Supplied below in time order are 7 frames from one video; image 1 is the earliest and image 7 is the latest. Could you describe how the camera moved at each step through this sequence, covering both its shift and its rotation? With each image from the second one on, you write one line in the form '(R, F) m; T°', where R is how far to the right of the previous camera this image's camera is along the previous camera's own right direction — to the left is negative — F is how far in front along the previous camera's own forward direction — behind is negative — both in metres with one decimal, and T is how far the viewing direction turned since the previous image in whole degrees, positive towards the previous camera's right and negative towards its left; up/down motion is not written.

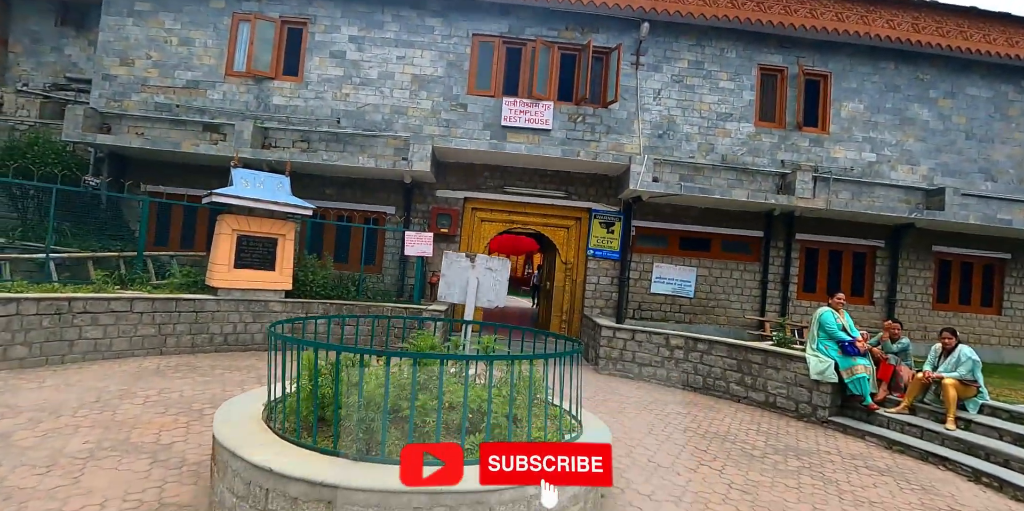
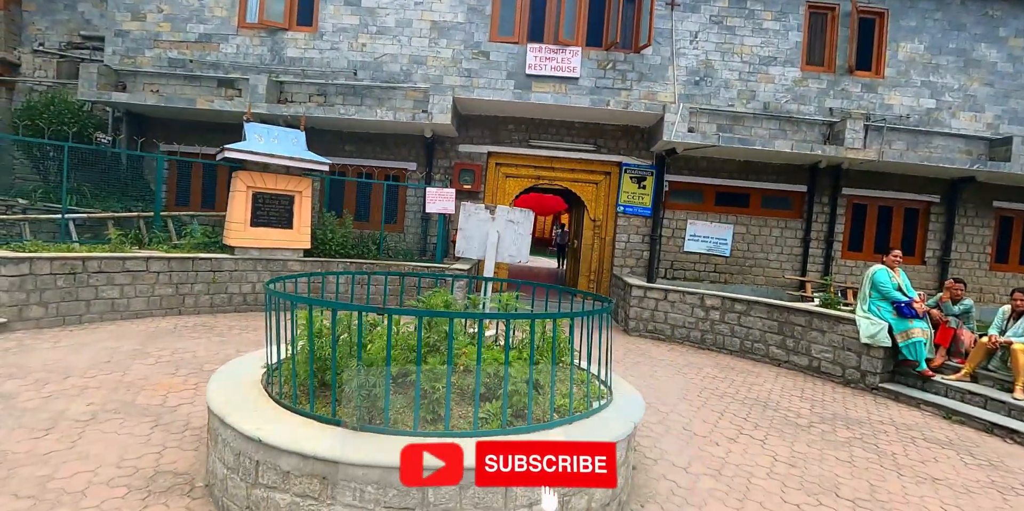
(0.0, +0.4) m; -3°
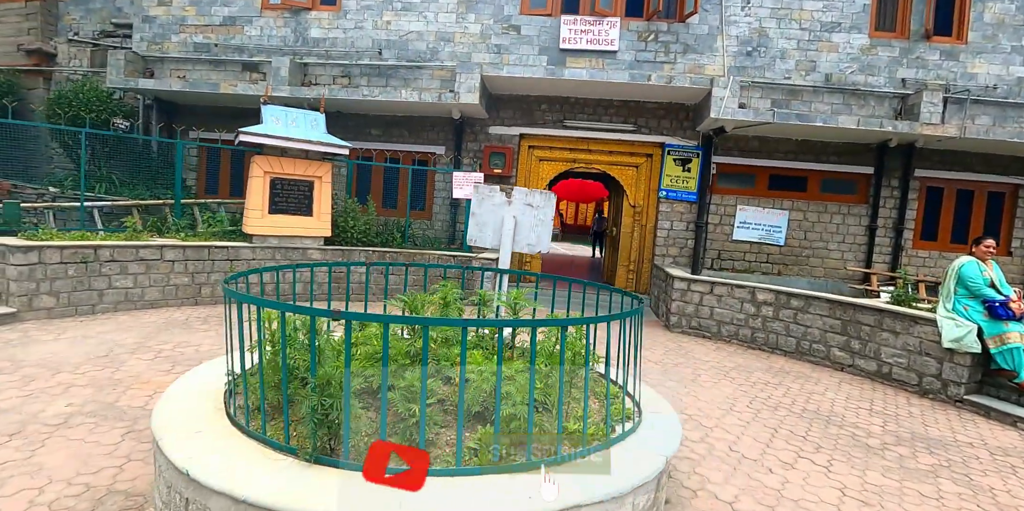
(+0.2, +0.5) m; -5°
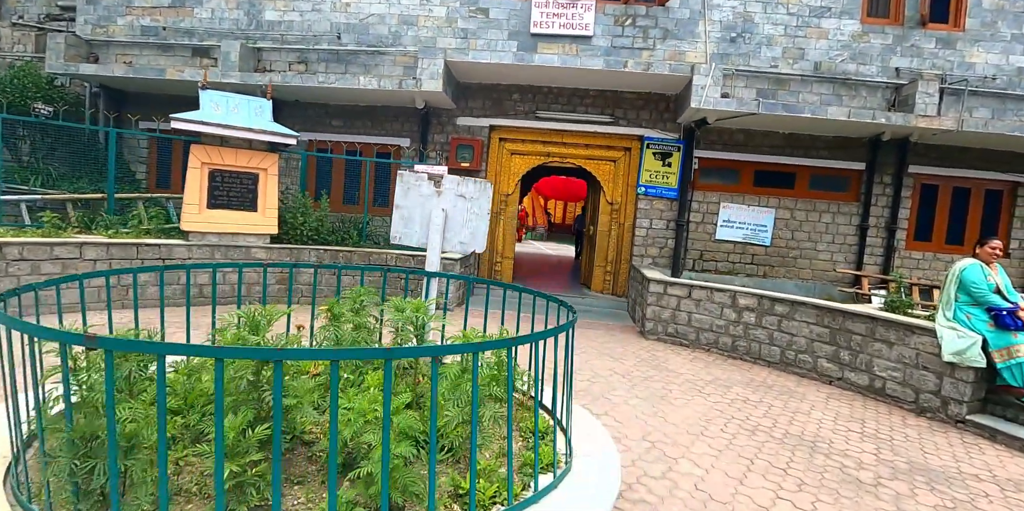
(+0.4, +0.6) m; +1°
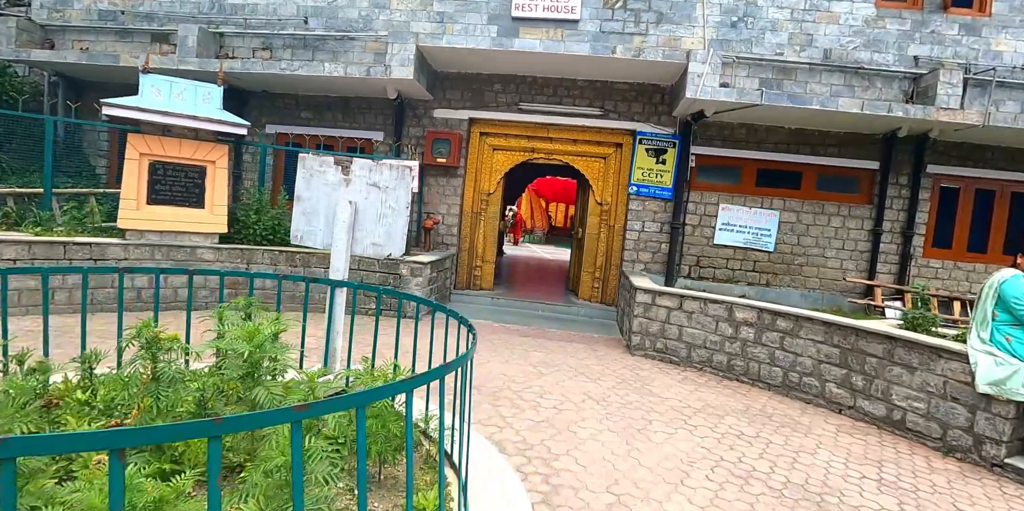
(+0.4, +0.7) m; -1°
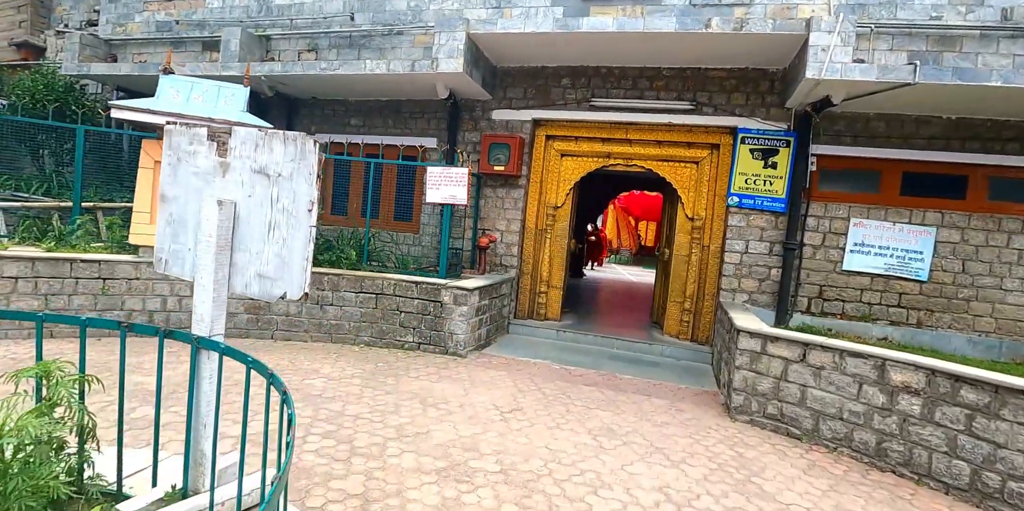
(+0.2, +1.2) m; -9°
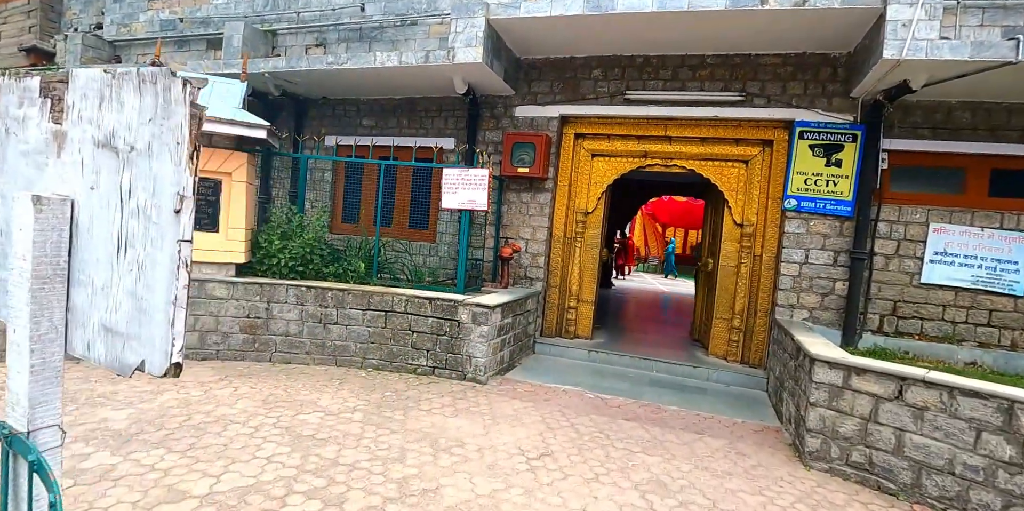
(0.0, +0.7) m; -2°
